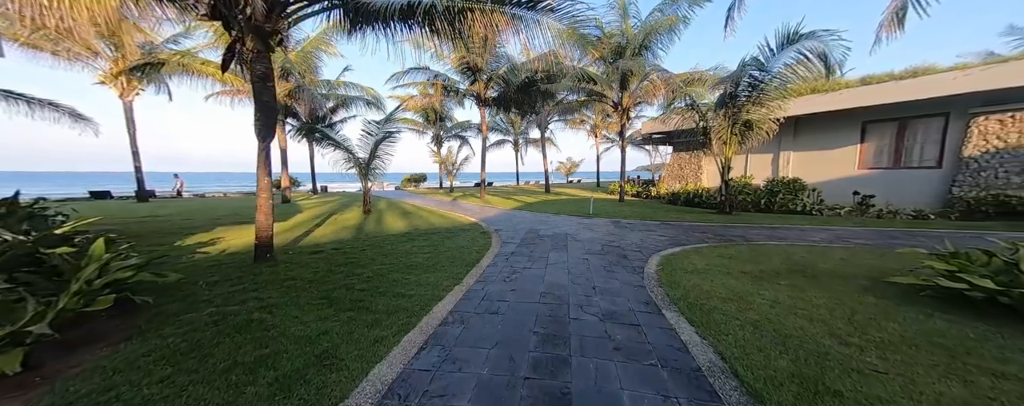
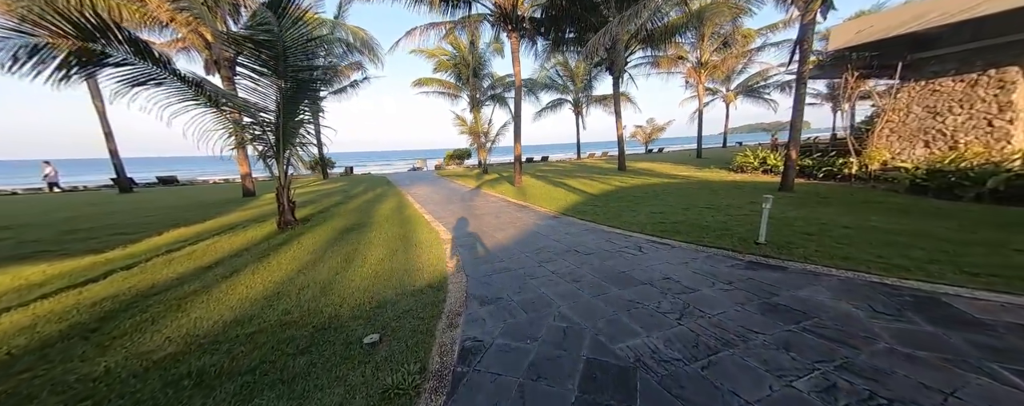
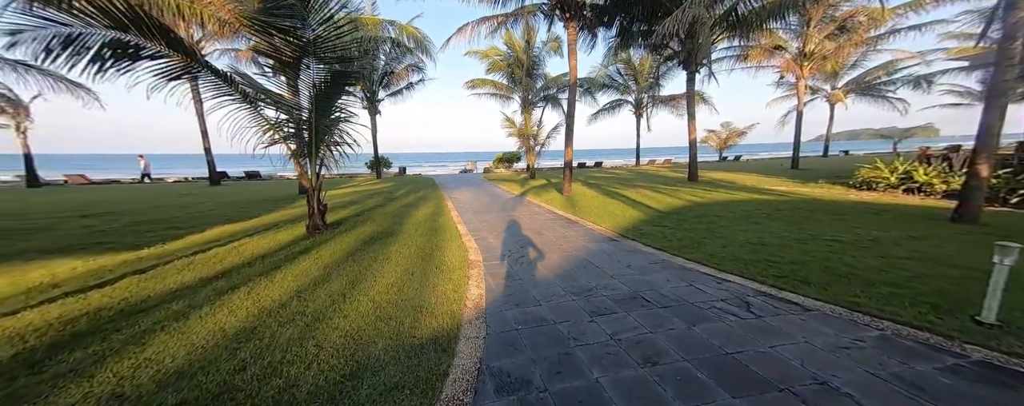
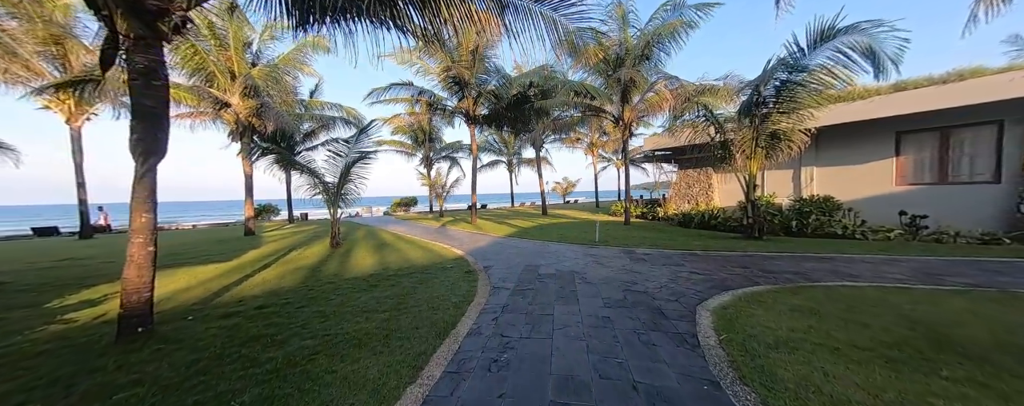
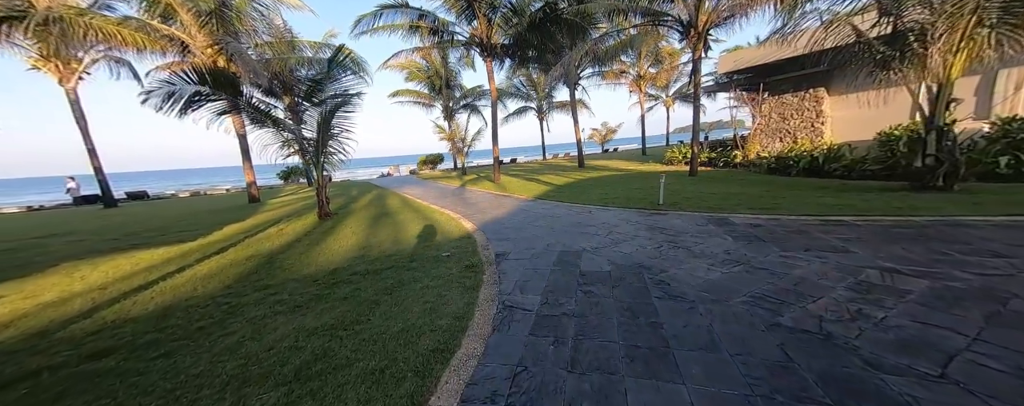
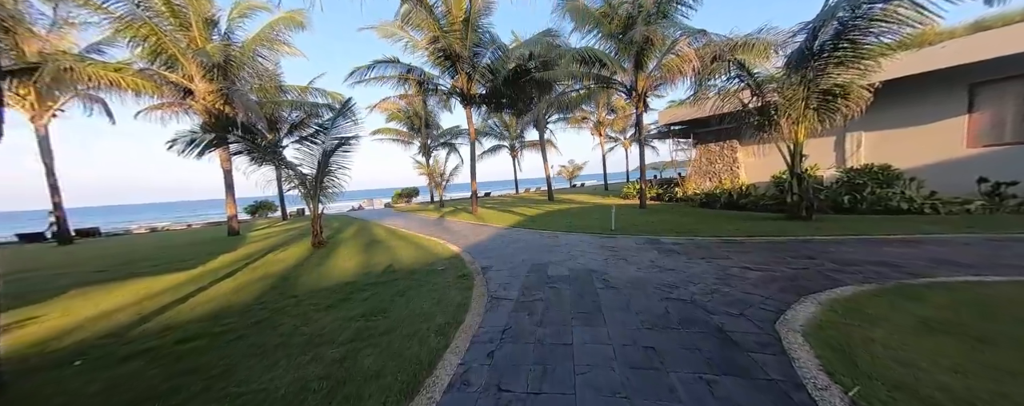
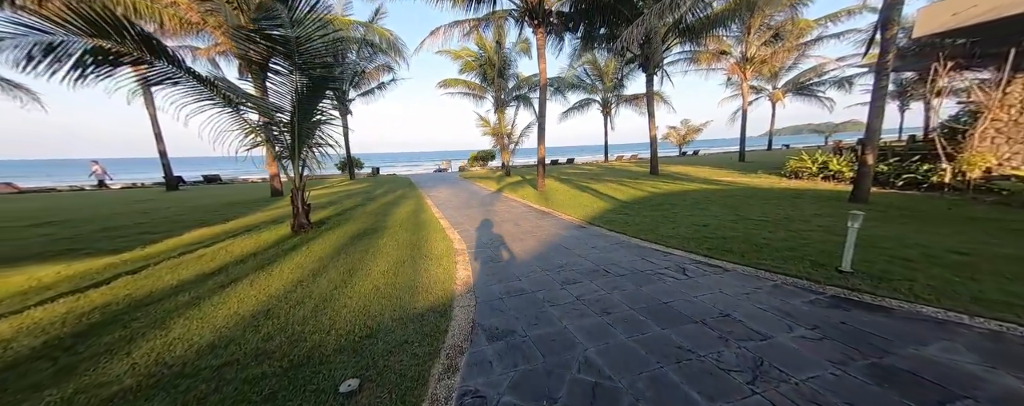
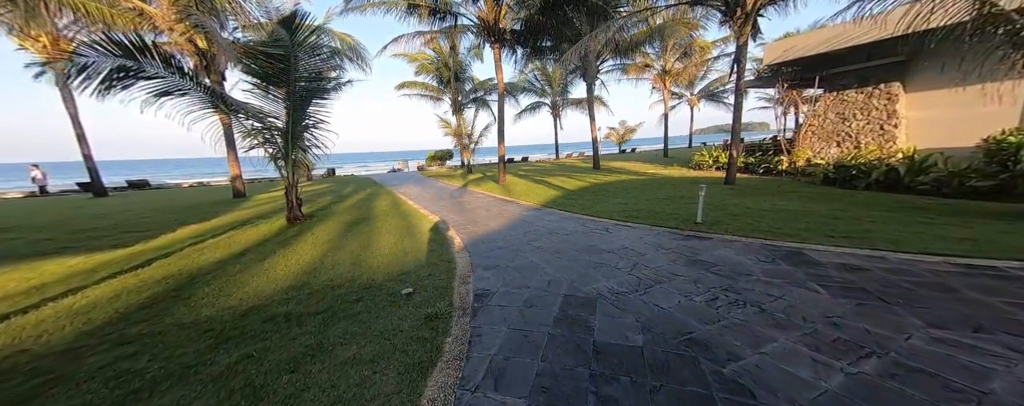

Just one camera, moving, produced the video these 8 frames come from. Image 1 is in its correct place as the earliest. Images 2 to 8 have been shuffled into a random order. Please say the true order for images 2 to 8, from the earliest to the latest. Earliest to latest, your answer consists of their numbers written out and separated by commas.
4, 6, 5, 8, 2, 7, 3
